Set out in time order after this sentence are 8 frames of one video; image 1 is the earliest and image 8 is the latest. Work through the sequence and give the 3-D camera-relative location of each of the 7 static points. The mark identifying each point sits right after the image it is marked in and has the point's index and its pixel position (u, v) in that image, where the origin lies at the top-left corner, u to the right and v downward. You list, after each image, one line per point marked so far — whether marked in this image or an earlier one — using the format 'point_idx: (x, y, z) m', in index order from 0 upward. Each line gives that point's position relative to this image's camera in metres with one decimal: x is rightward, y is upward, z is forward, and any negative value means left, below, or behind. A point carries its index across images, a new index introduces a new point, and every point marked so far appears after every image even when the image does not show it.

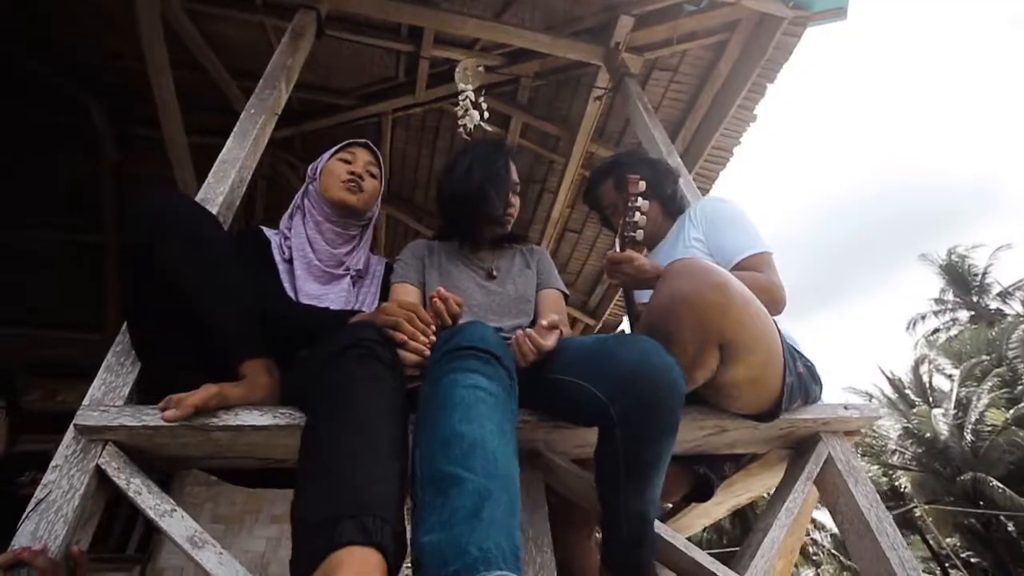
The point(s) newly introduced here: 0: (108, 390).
0: (-1.0, -0.2, +1.9) m
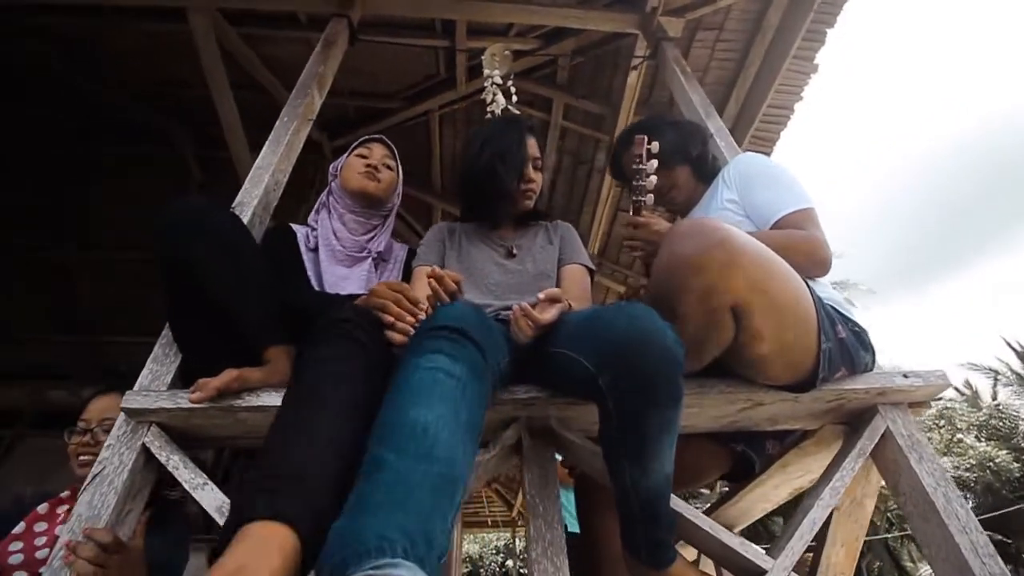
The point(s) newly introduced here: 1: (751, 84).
0: (-0.9, -0.2, +2.0) m
1: (+1.0, +0.9, +3.3) m
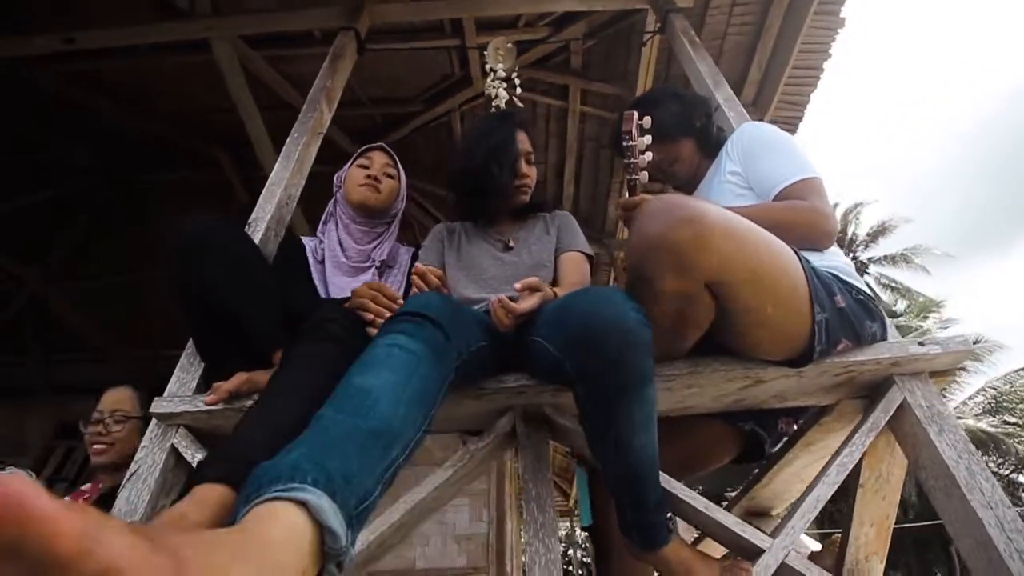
0: (-1.0, -0.3, +2.2) m
1: (+1.1, +1.0, +3.2) m
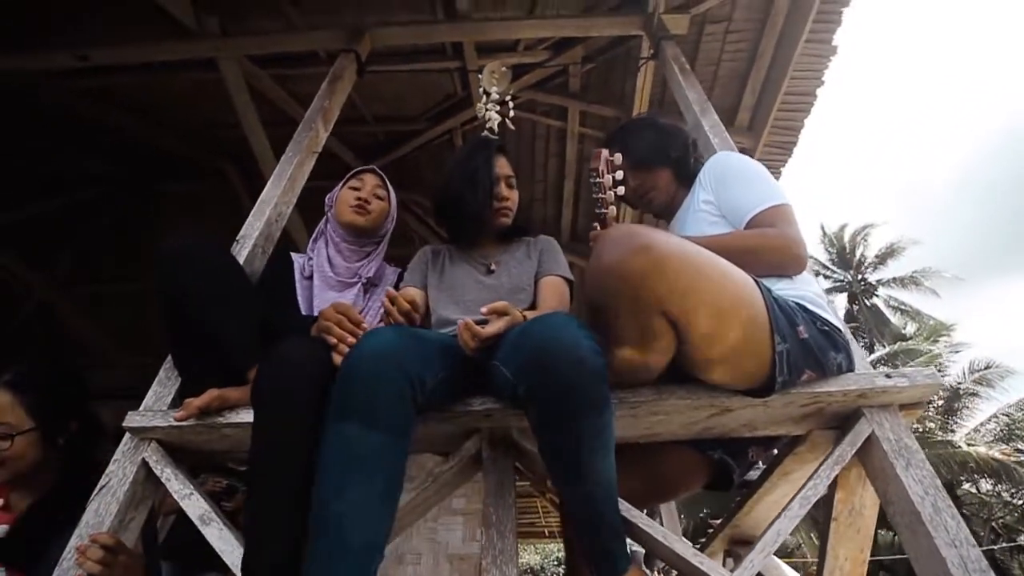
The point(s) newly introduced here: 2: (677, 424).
0: (-1.0, -0.3, +2.3) m
1: (+1.1, +0.9, +3.2) m
2: (+0.5, -0.4, +2.1) m
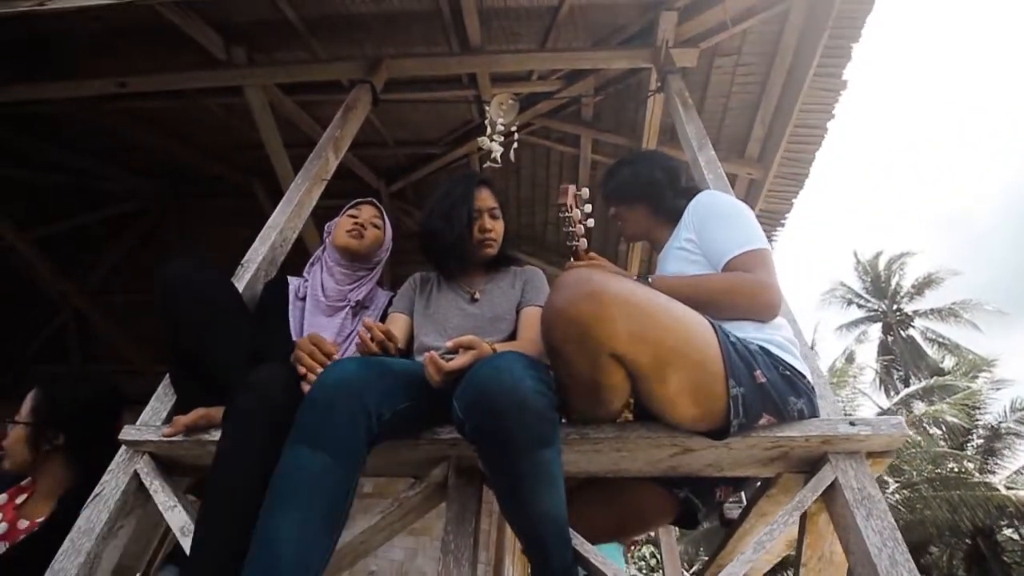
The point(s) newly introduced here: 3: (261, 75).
0: (-1.1, -0.4, +2.4) m
1: (+1.1, +0.8, +3.1) m
2: (+0.4, -0.5, +2.1) m
3: (-1.1, +0.9, +3.3) m
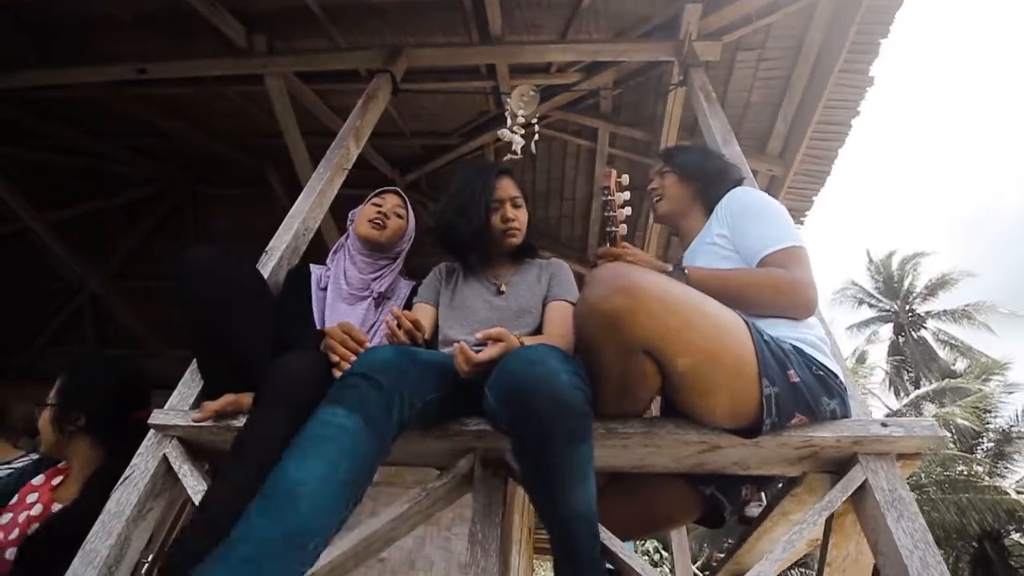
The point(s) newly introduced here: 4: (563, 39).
0: (-1.0, -0.4, +2.4) m
1: (+1.2, +0.8, +3.1) m
2: (+0.4, -0.5, +2.1) m
3: (-1.0, +1.0, +3.3) m
4: (+0.2, +1.0, +3.2) m
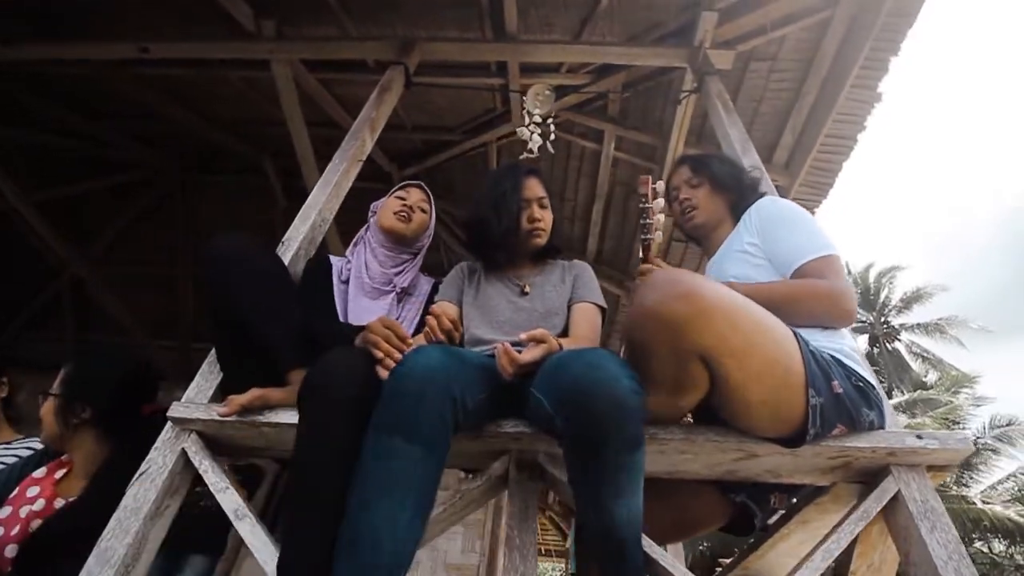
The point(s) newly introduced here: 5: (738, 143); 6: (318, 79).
0: (-1.0, -0.3, +2.3) m
1: (+1.3, +0.7, +3.2) m
2: (+0.5, -0.5, +2.1) m
3: (-1.0, +1.0, +3.1) m
4: (+0.3, +1.0, +3.1) m
5: (+0.8, +0.5, +2.7) m
6: (-0.9, +0.9, +3.4) m
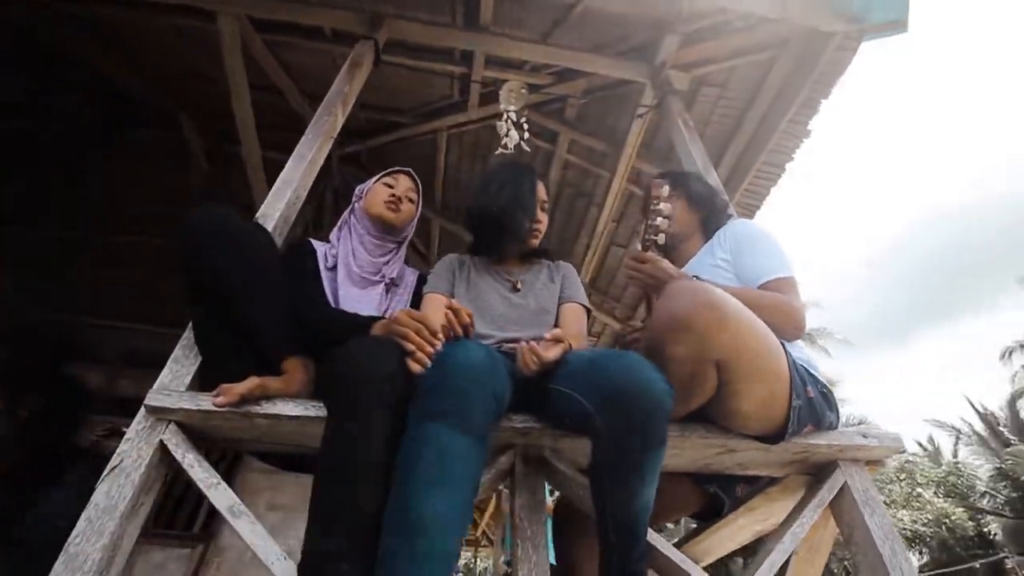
0: (-1.0, -0.2, +2.2) m
1: (+1.1, +0.7, +3.5) m
2: (+0.5, -0.5, +2.3) m
3: (-1.0, +1.1, +3.0) m
4: (+0.2, +1.0, +3.2) m
5: (+0.7, +0.5, +3.0) m
6: (-1.0, +1.0, +3.2) m
